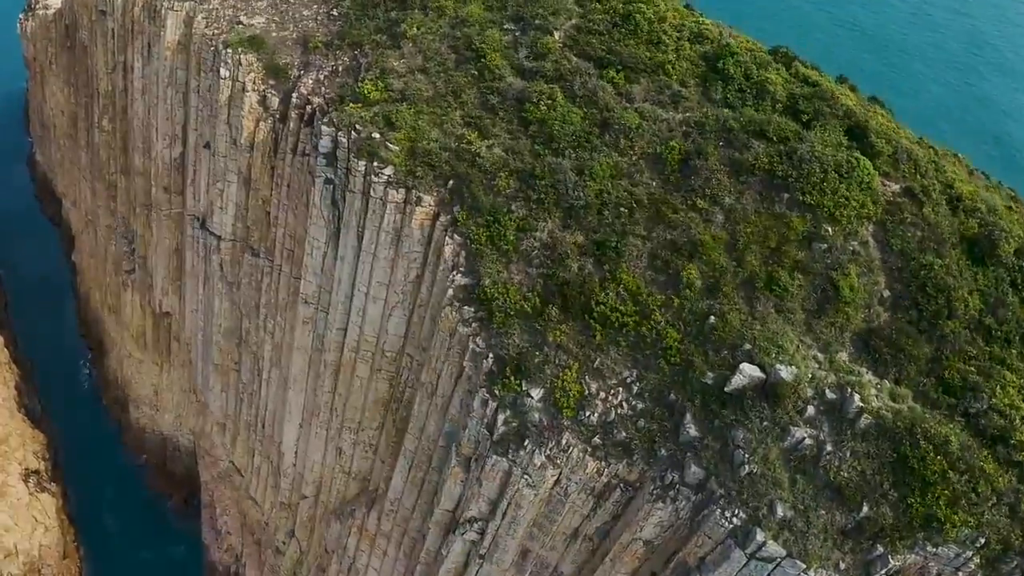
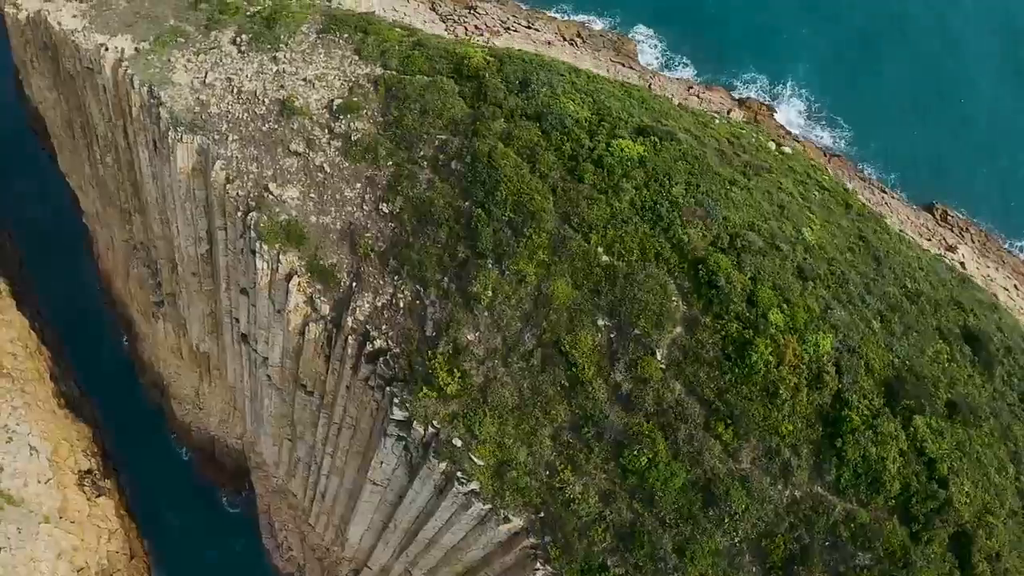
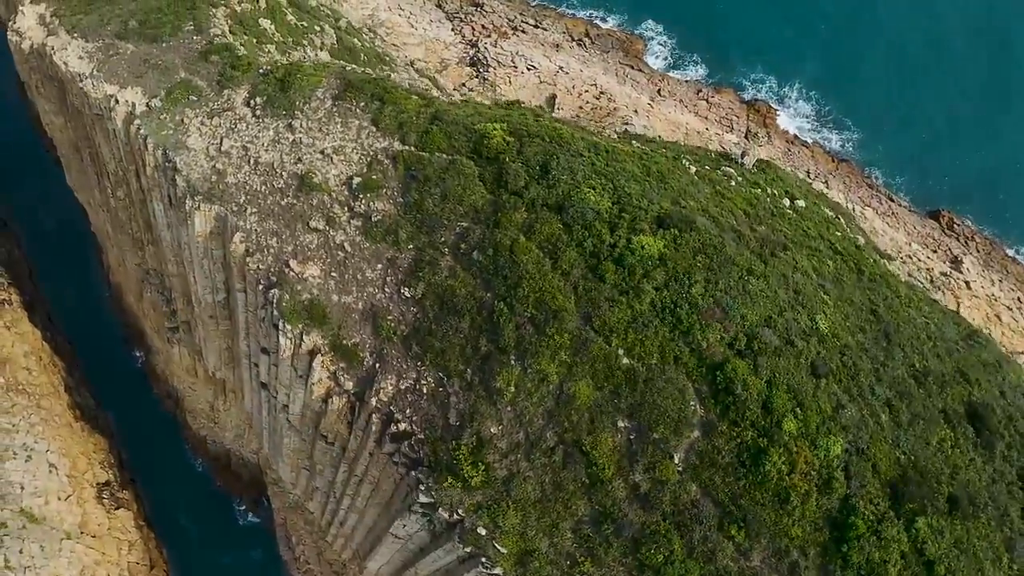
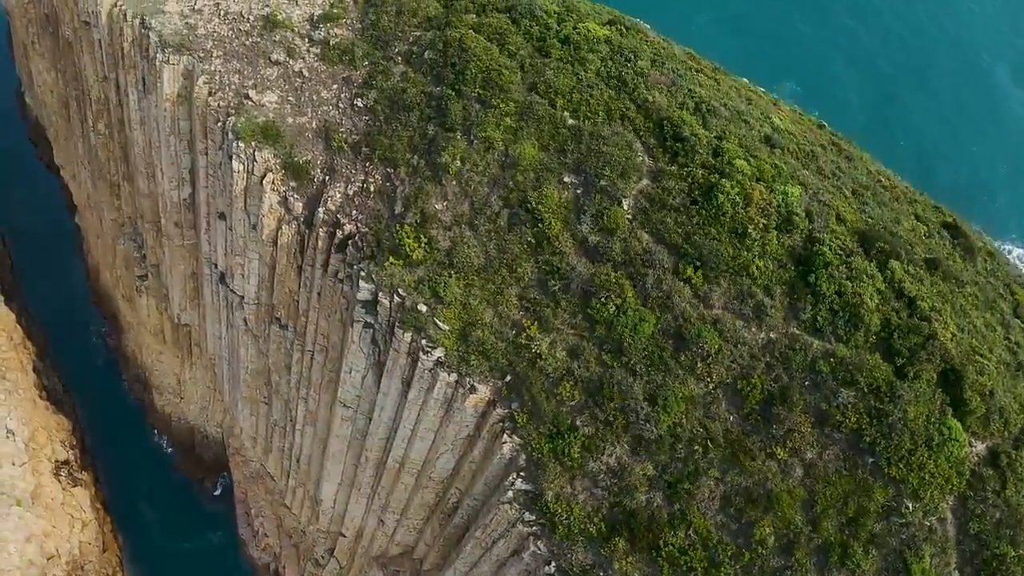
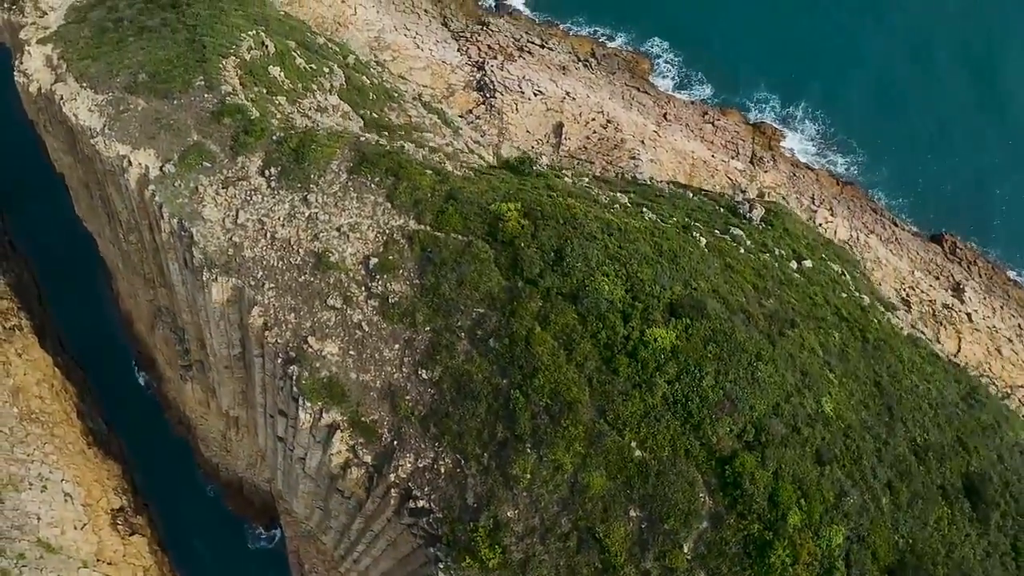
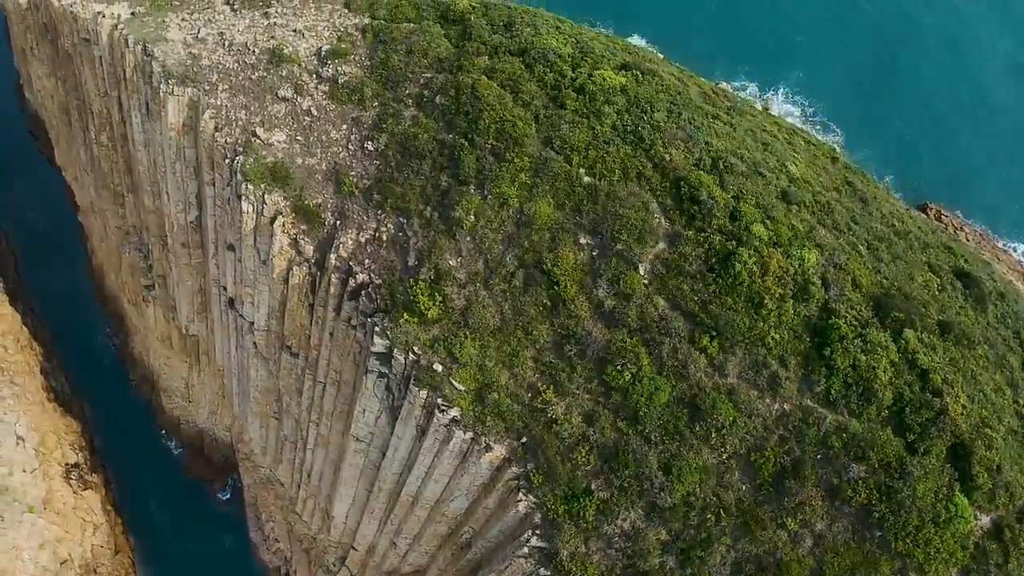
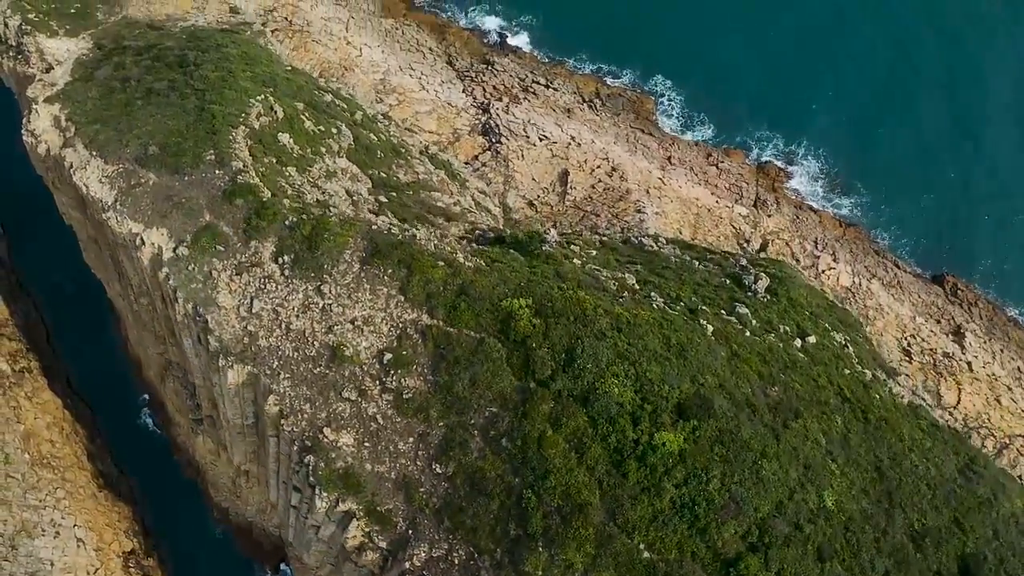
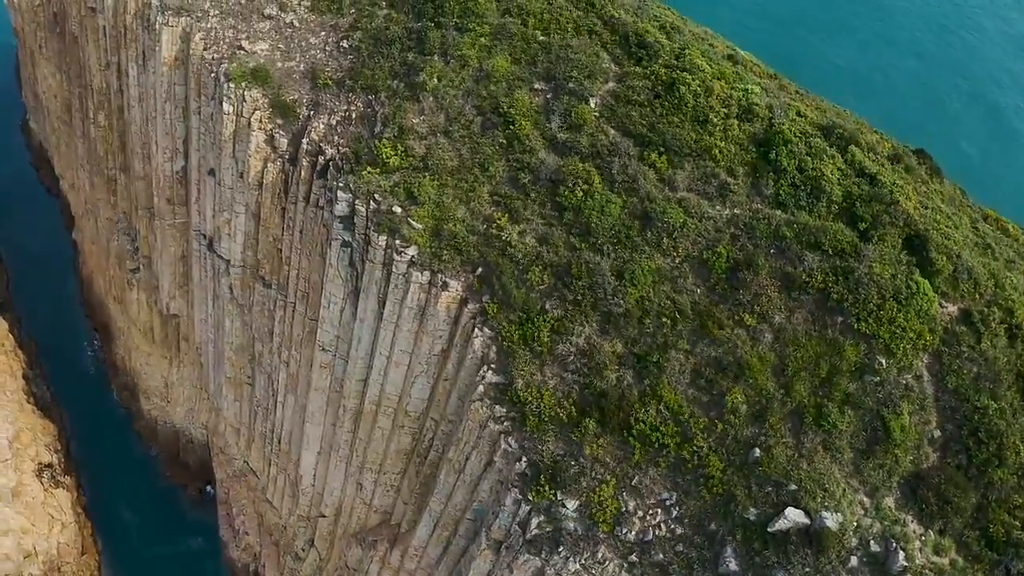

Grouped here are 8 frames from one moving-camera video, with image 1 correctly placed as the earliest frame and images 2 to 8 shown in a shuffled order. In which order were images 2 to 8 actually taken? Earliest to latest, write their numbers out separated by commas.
8, 4, 6, 2, 3, 5, 7
